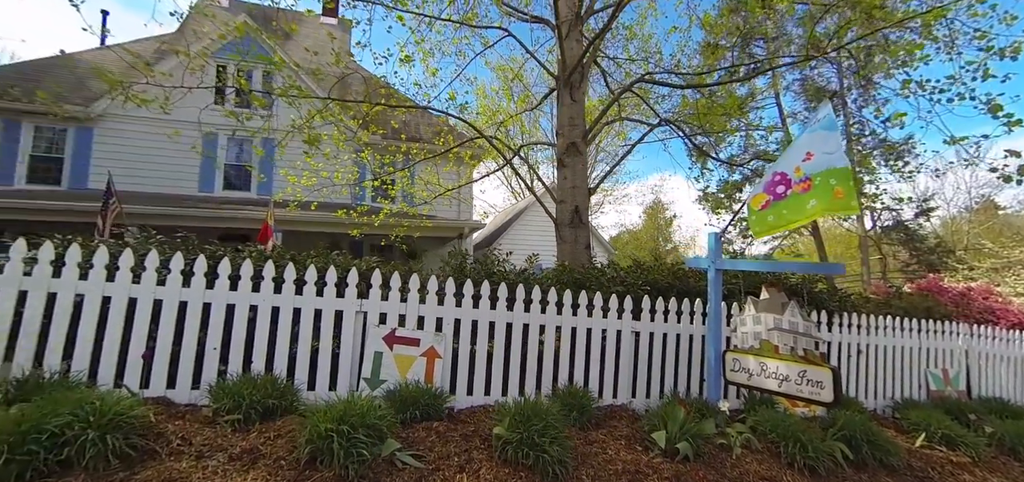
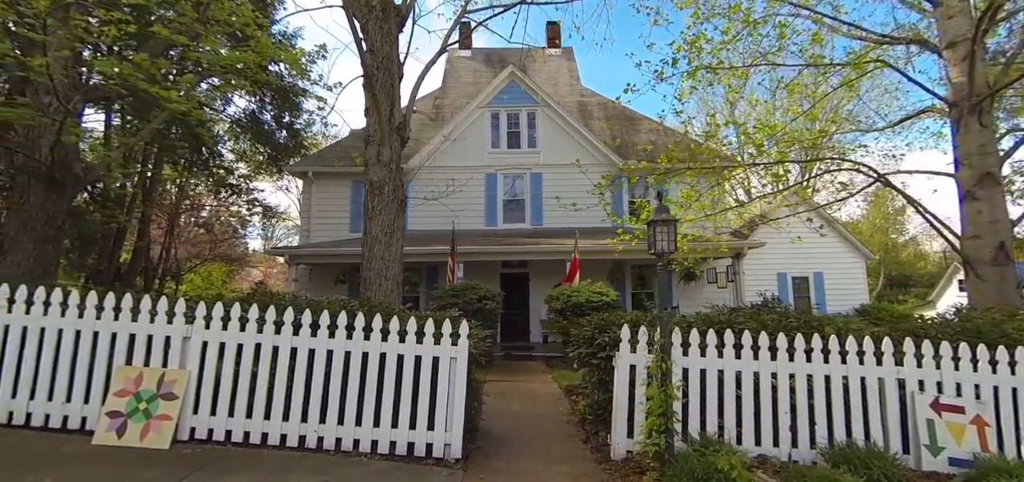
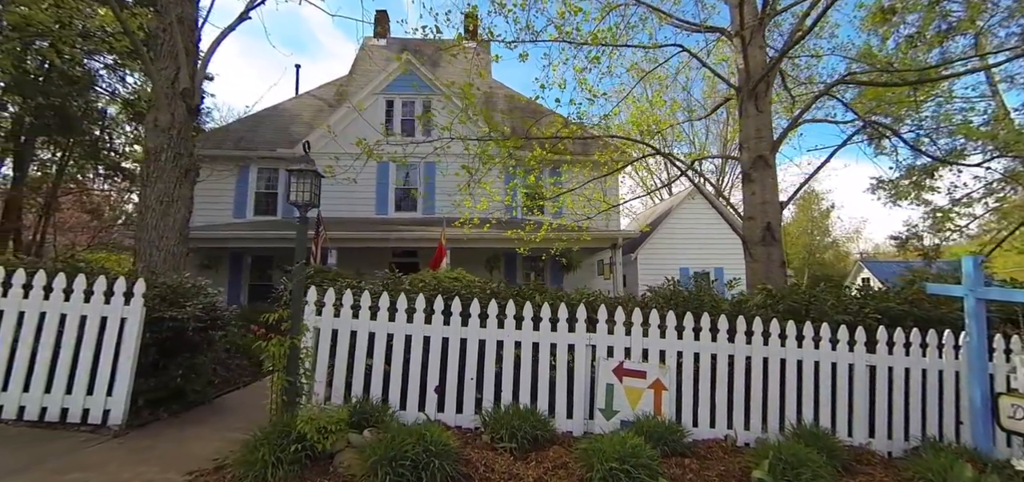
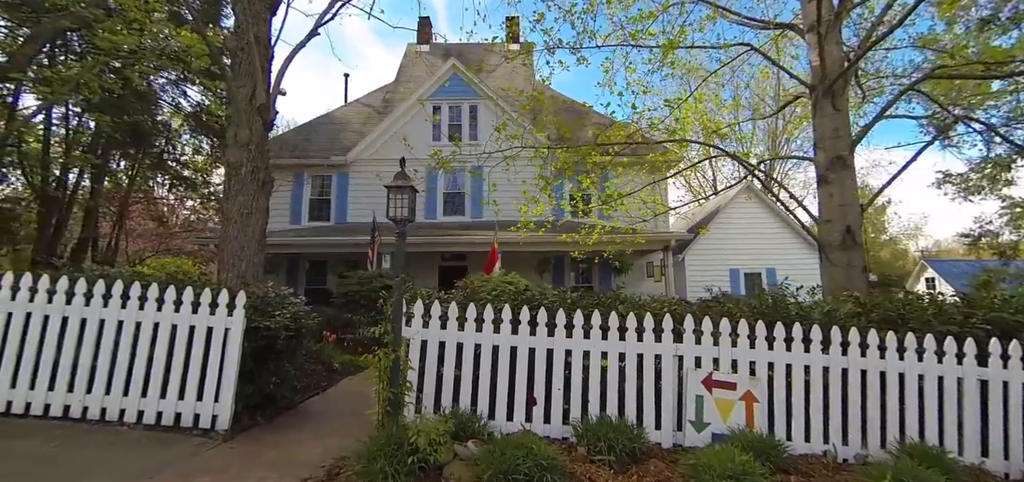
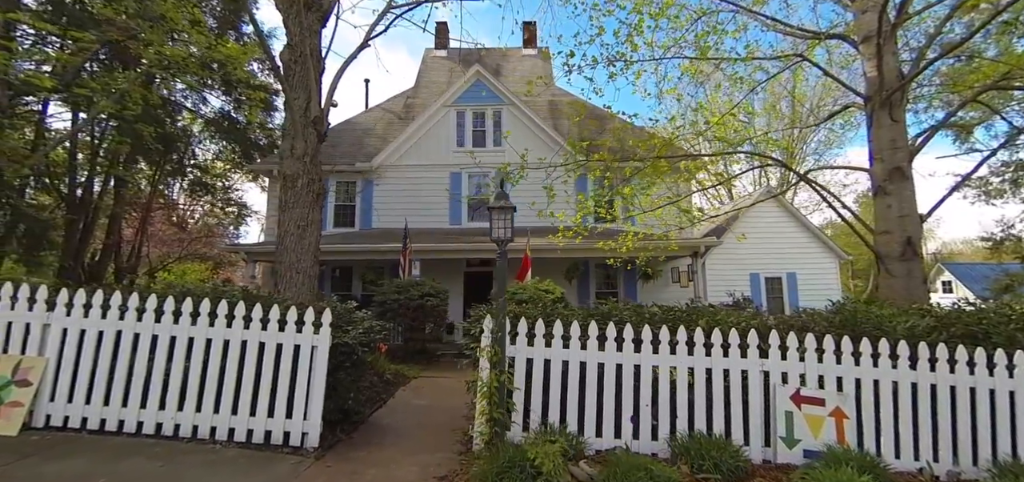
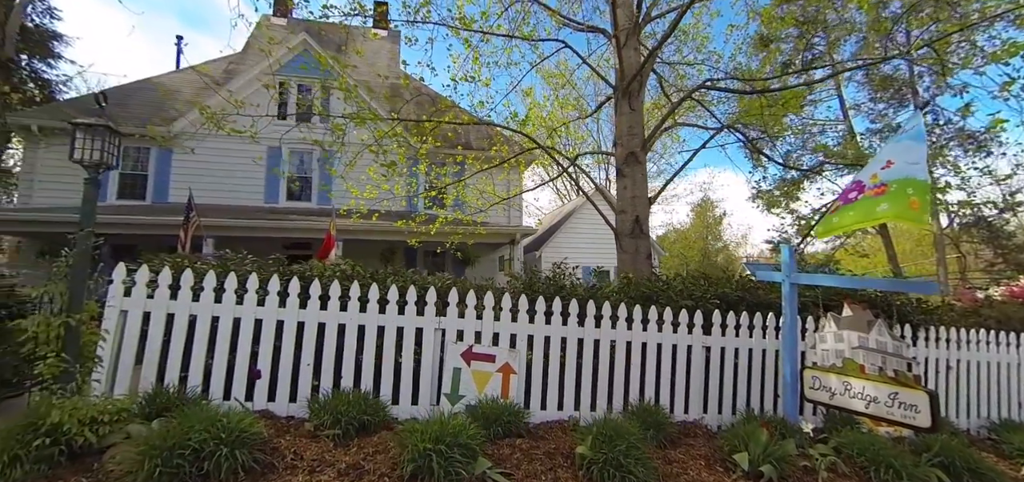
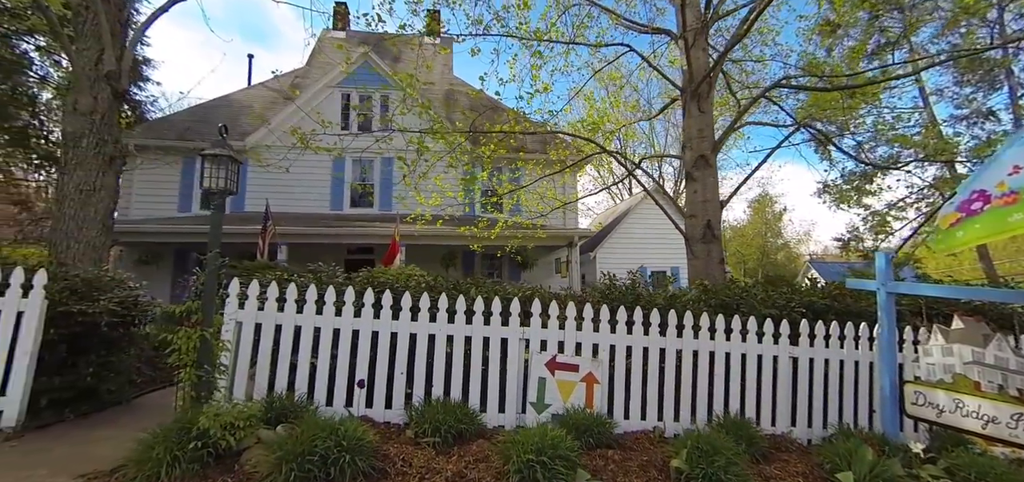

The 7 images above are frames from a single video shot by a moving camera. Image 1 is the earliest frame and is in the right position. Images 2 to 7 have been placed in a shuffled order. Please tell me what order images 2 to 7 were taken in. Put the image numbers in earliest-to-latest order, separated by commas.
6, 7, 3, 4, 5, 2
